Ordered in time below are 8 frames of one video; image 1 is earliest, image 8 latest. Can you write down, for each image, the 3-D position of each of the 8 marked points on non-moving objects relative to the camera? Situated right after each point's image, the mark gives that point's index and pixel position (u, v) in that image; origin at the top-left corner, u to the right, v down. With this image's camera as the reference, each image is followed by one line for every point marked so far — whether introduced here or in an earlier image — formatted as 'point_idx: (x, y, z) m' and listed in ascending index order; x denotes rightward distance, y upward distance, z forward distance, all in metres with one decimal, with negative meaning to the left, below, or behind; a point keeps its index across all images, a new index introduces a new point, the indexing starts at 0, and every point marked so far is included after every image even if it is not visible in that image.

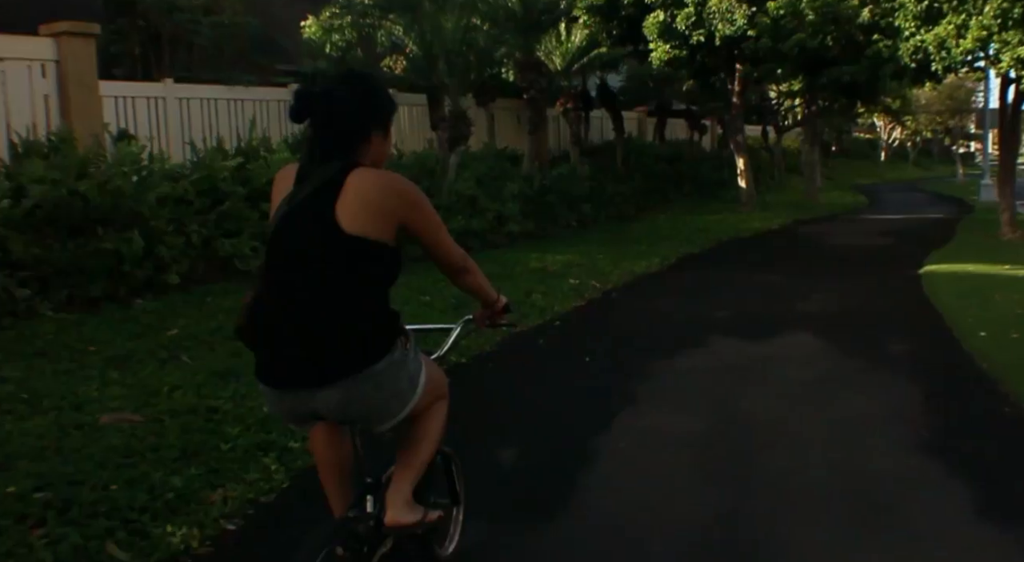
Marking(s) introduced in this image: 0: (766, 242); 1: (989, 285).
0: (+6.1, +0.9, +19.1) m
1: (+7.1, +0.1, +12.1) m
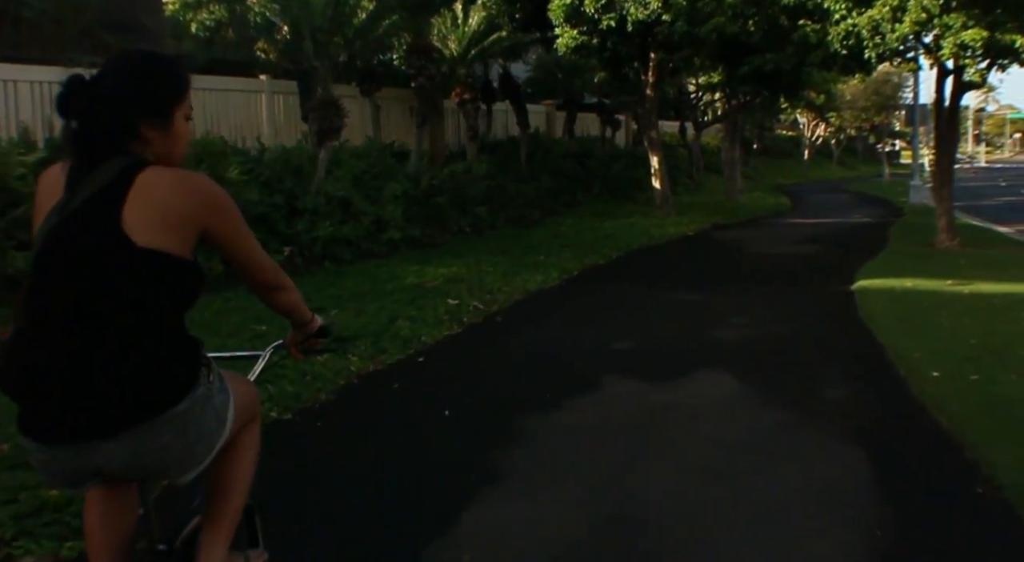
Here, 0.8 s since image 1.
0: (+3.6, +0.6, +16.8) m
1: (+5.2, -0.2, +10.0) m
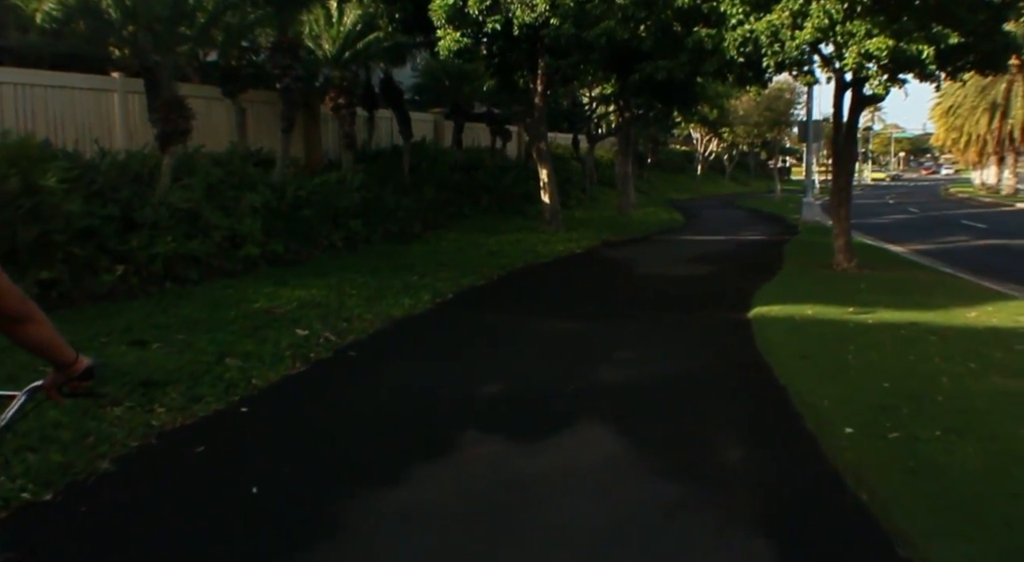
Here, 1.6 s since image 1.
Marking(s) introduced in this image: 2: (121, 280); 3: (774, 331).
0: (+1.1, +0.1, +15.5) m
1: (+3.5, -0.6, +8.9) m
2: (-6.8, 0.0, +13.6) m
3: (+3.0, -0.6, +8.9) m
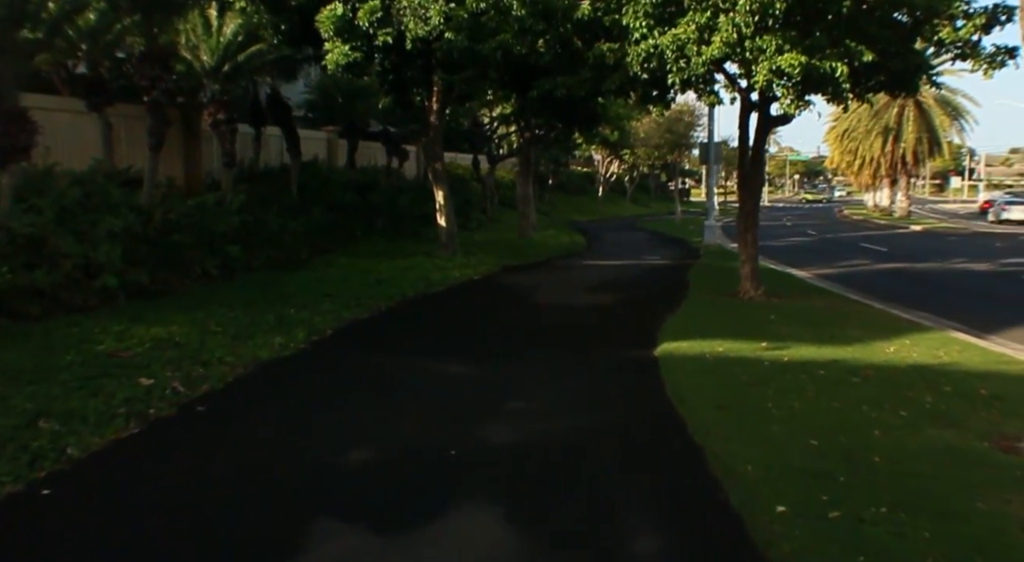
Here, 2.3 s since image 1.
0: (-0.9, -0.4, +14.4) m
1: (+2.3, -0.9, +8.1) m
2: (-8.6, -0.6, +11.6) m
3: (+1.8, -1.0, +8.0) m
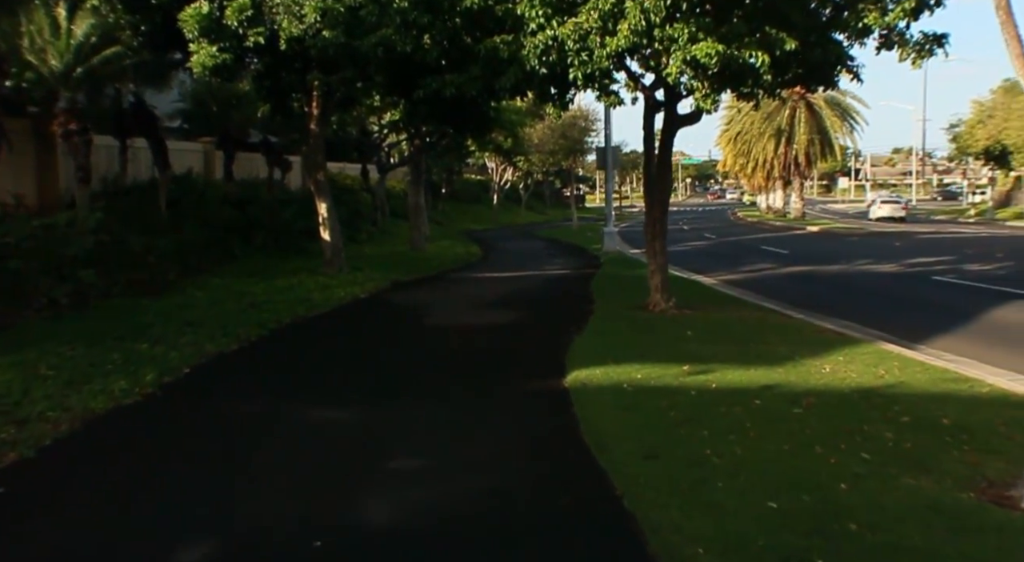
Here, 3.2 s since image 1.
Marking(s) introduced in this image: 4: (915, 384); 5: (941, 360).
0: (-2.7, -0.8, +12.9) m
1: (+1.3, -1.1, +7.0) m
2: (-9.9, -1.2, +9.1) m
3: (+0.8, -1.1, +6.9) m
4: (+3.6, -0.9, +6.9) m
5: (+4.6, -0.9, +8.3) m
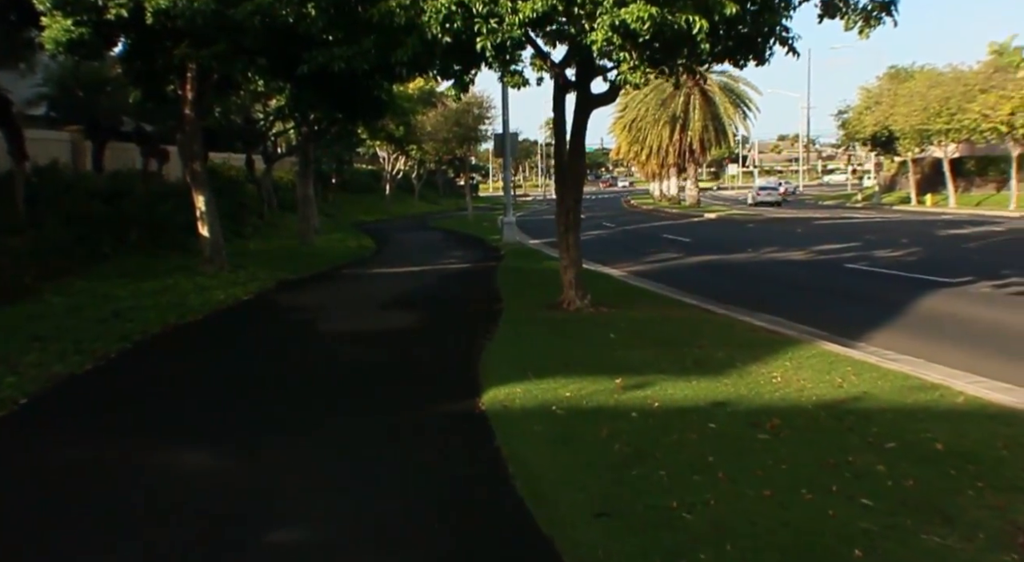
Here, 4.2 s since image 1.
0: (-4.1, -0.9, +11.2) m
1: (+0.7, -1.1, +5.9) m
2: (-10.7, -1.5, +6.5) m
3: (+0.2, -1.2, +5.7) m
4: (+2.9, -0.9, +6.1) m
5: (+3.7, -0.8, +7.6) m
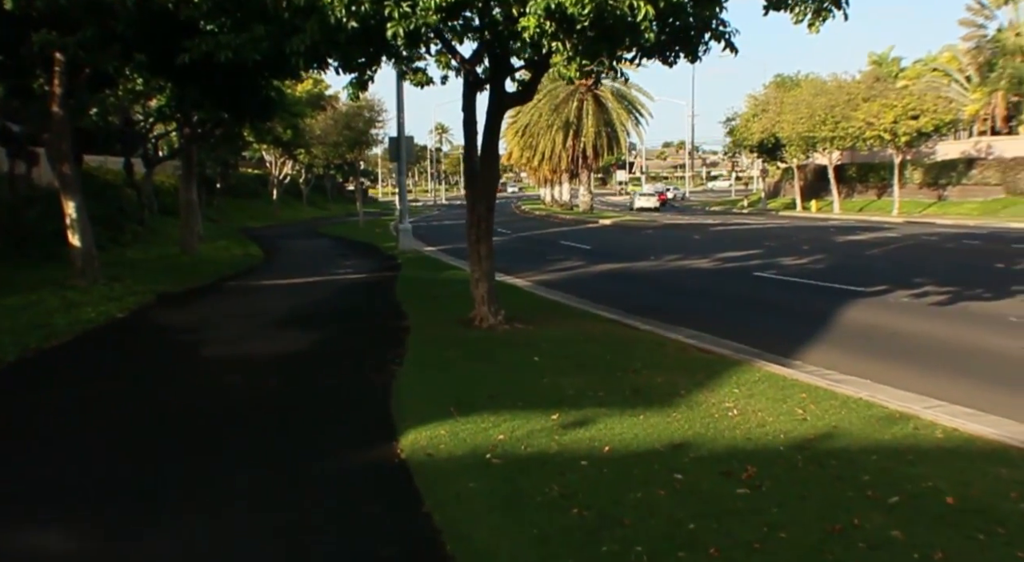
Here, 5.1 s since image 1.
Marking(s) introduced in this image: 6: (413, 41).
0: (-5.2, -1.2, +9.6) m
1: (+0.2, -1.3, +5.0) m
2: (-11.1, -1.9, +4.0) m
3: (-0.2, -1.4, +4.8) m
4: (+2.4, -1.1, +5.5) m
5: (+3.0, -0.9, +7.1) m
6: (-1.2, +2.6, +8.7) m
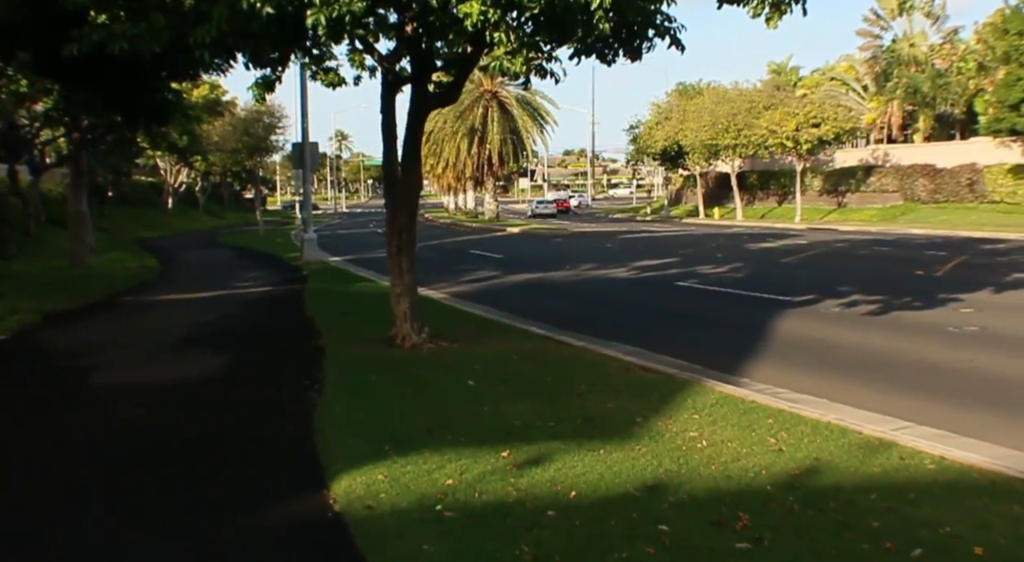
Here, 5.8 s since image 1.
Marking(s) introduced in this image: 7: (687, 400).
0: (-5.9, -1.4, +8.2) m
1: (0.0, -1.5, +4.3) m
2: (-11.1, -2.2, +1.9) m
3: (-0.4, -1.5, +4.0) m
4: (+2.1, -1.2, +5.1) m
5: (+2.5, -1.1, +6.7) m
6: (-1.9, +2.4, +7.8) m
7: (+1.6, -1.1, +7.1) m
